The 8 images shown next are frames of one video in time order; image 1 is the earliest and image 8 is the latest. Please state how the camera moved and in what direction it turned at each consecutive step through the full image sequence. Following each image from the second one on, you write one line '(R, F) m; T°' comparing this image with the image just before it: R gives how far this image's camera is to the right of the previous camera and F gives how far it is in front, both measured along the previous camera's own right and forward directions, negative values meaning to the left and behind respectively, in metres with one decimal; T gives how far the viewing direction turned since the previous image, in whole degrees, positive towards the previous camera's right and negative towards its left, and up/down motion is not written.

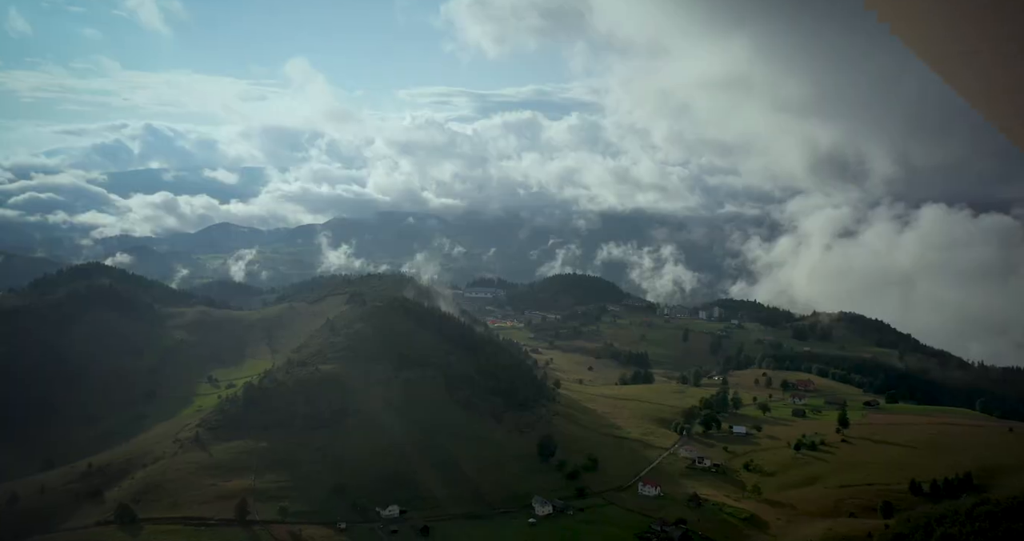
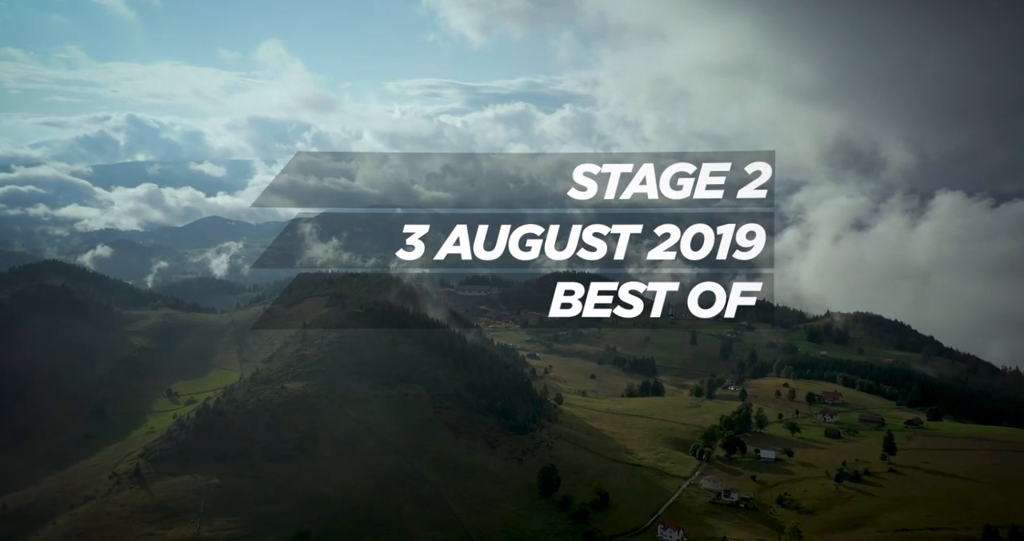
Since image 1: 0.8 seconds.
(-0.3, +15.5) m; 0°
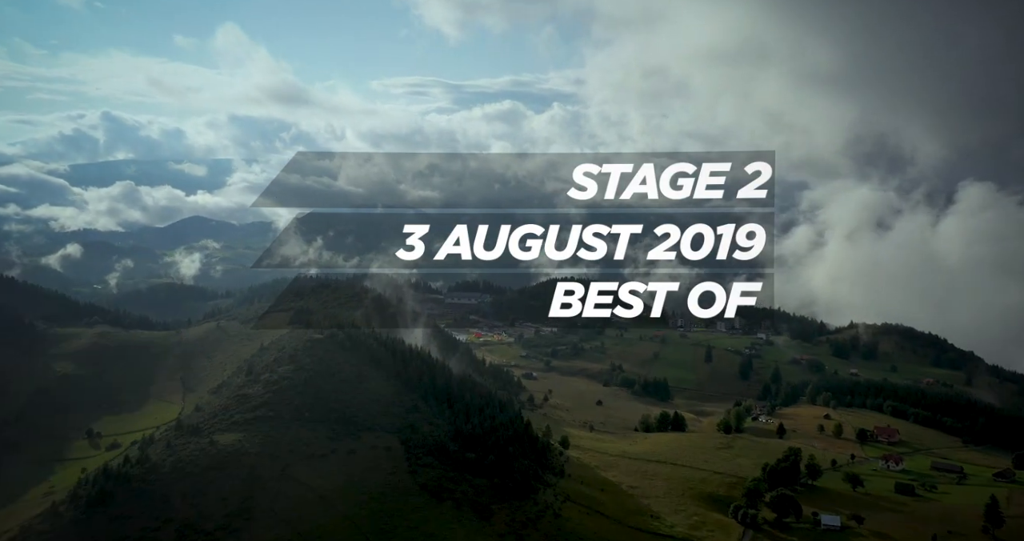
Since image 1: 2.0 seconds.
(-0.6, +22.5) m; +1°
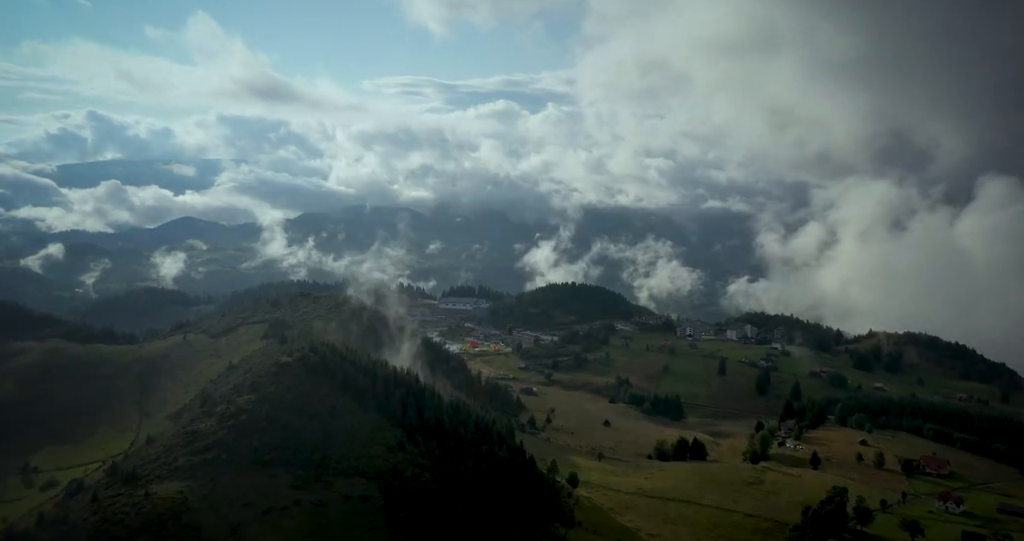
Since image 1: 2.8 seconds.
(-0.6, +13.7) m; 0°
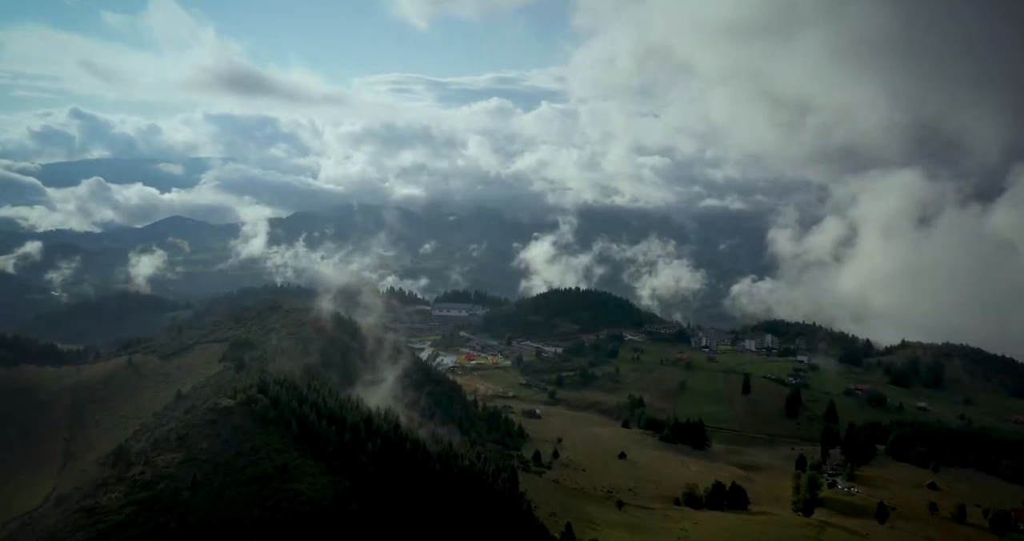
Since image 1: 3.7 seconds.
(-0.8, +18.3) m; 0°
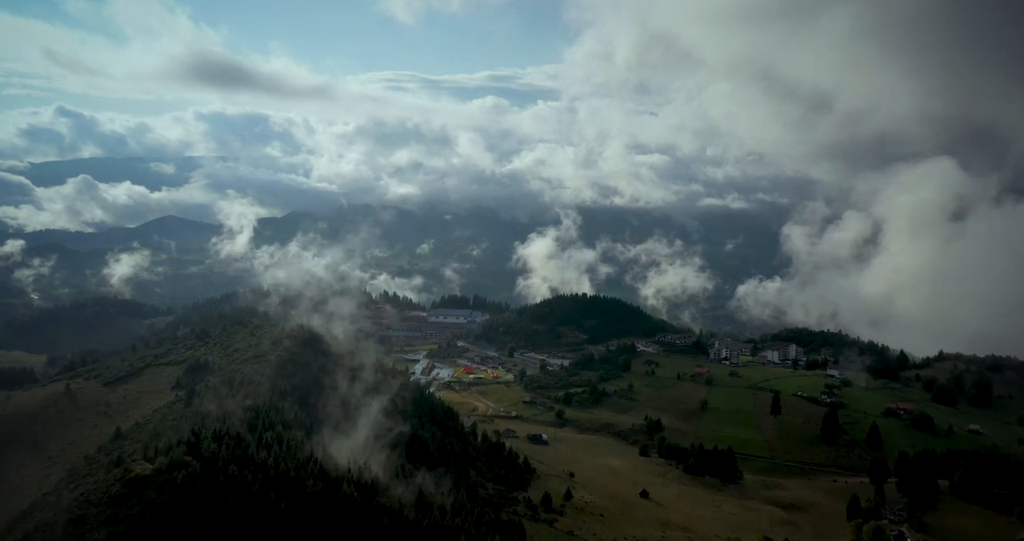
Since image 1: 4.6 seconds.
(-0.8, +16.1) m; 0°
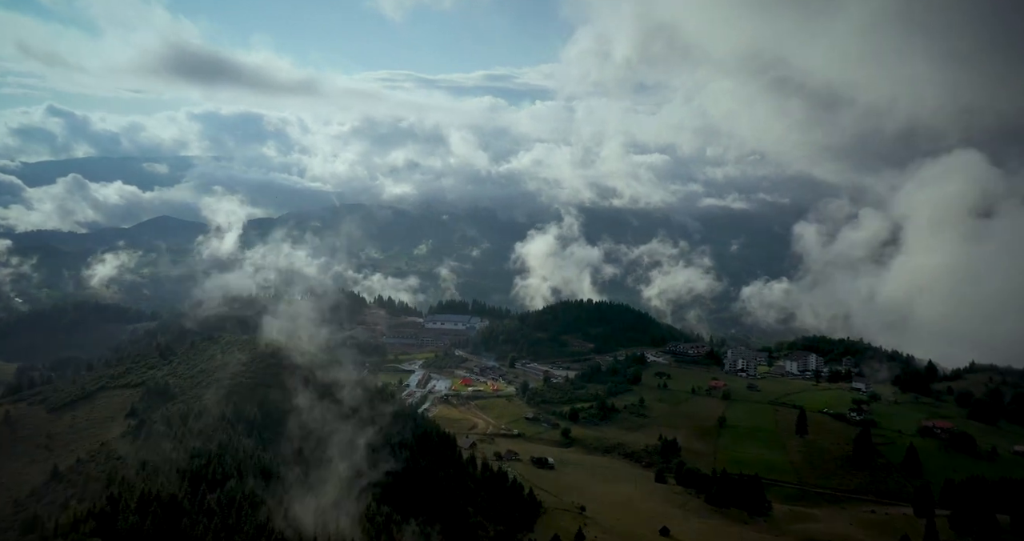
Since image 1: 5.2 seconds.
(-0.5, +11.5) m; 0°
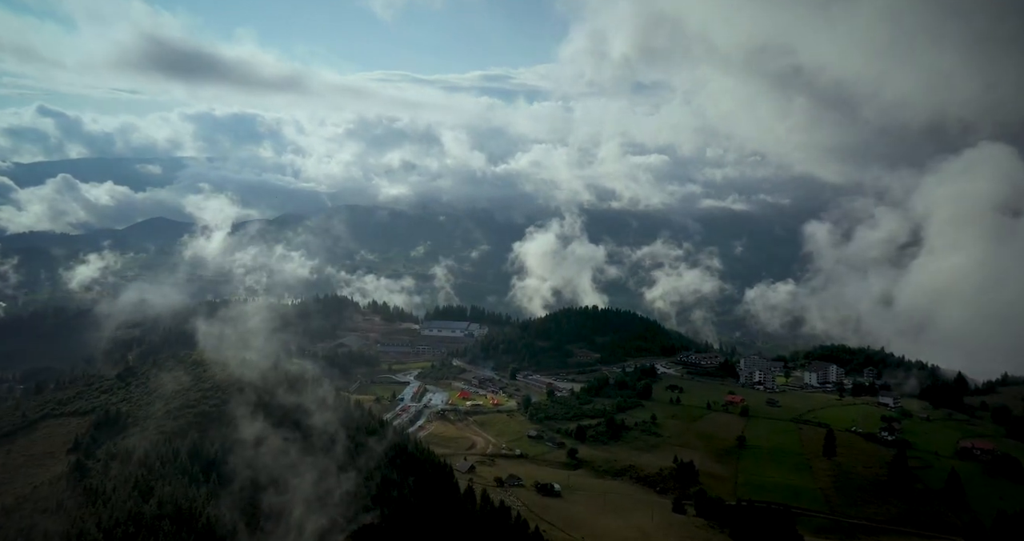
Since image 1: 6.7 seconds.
(-0.6, +10.6) m; 0°
